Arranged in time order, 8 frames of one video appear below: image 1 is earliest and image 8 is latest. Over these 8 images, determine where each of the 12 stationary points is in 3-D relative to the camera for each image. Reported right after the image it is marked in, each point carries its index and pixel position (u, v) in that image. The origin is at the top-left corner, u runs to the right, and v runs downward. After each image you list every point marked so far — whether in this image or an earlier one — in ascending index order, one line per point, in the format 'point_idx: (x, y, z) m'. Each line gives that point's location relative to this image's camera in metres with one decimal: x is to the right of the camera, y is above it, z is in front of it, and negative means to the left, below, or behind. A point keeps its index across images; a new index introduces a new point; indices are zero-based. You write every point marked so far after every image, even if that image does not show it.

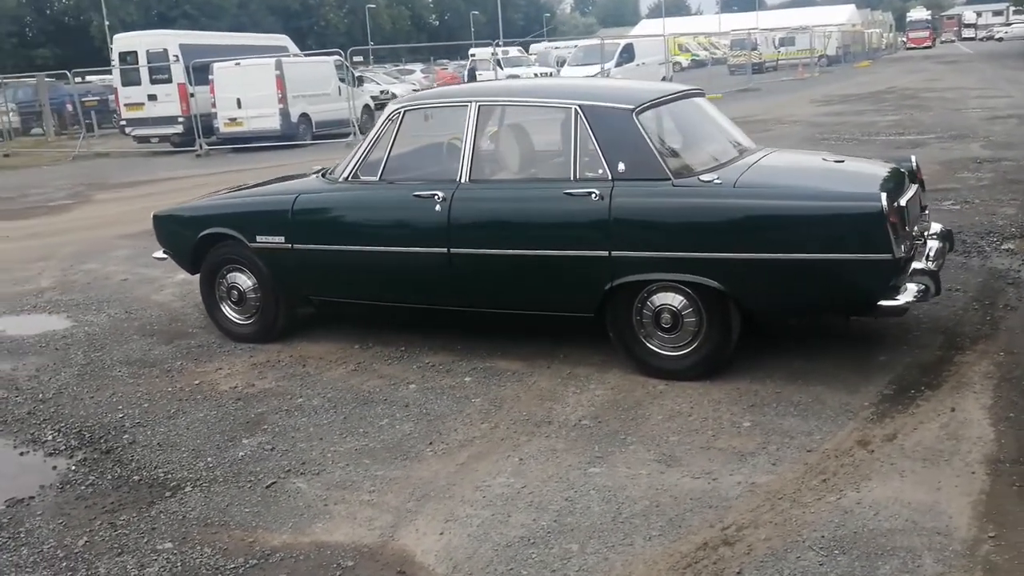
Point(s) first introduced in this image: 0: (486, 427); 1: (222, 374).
0: (-0.1, -0.7, +4.9) m
1: (-1.8, -0.5, +6.0) m
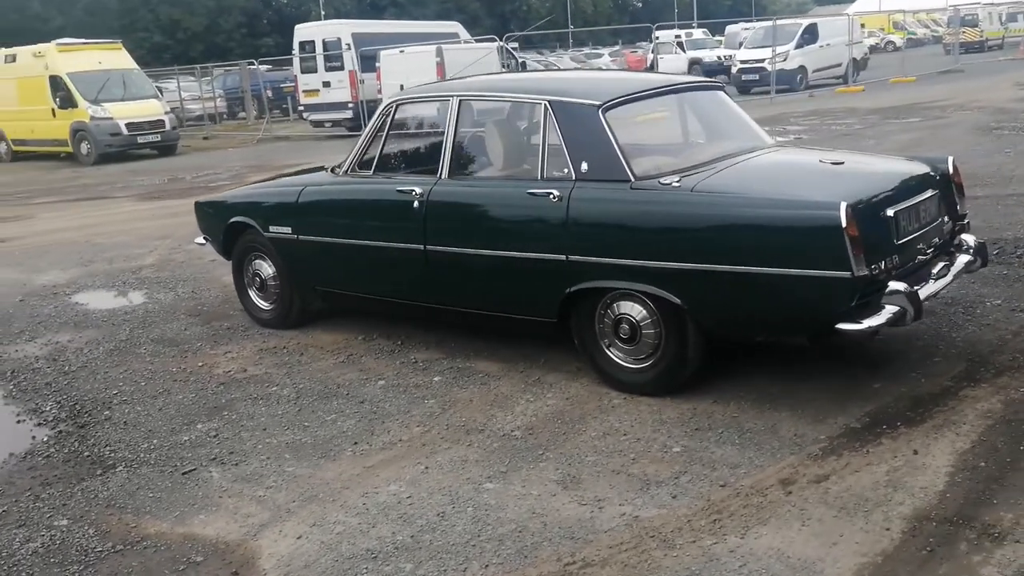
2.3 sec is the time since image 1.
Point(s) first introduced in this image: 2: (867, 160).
0: (-0.5, -0.7, +4.8) m
1: (-1.9, -0.4, +6.3) m
2: (+1.9, +0.7, +5.3) m
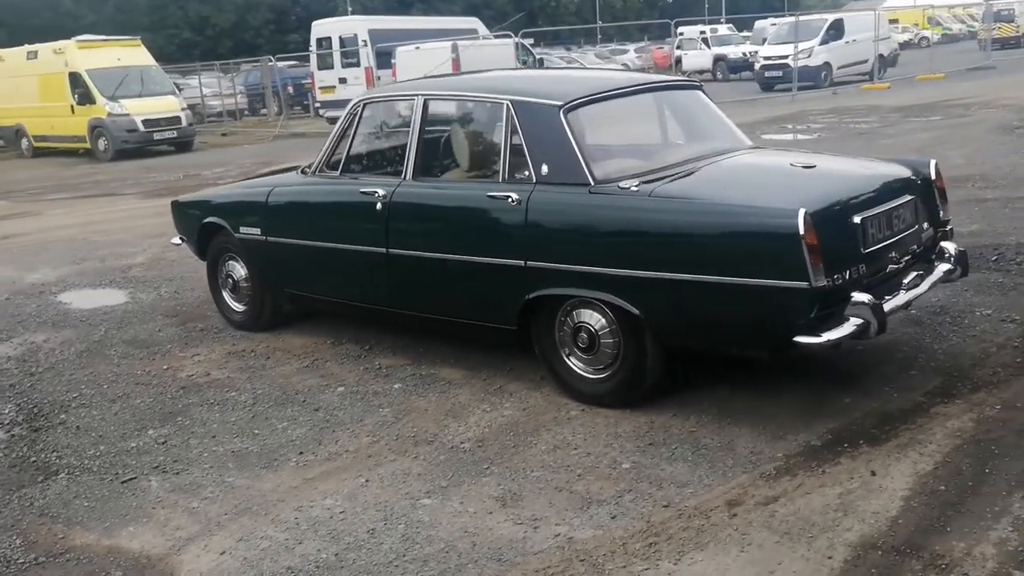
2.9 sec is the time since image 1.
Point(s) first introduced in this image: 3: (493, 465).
0: (-0.7, -0.7, +4.7) m
1: (-2.0, -0.5, +6.2) m
2: (+1.7, +0.6, +5.0) m
3: (-0.1, -0.8, +4.3) m
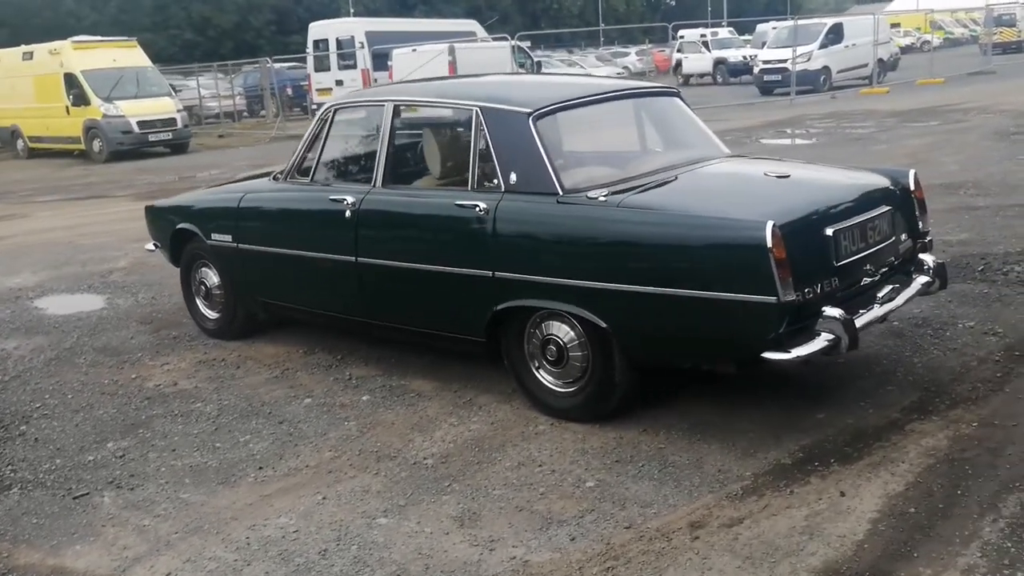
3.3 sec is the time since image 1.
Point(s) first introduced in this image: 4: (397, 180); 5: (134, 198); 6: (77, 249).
0: (-0.9, -0.8, +4.6) m
1: (-2.2, -0.5, +6.1) m
2: (+1.5, +0.6, +4.9) m
3: (-0.2, -0.8, +4.2) m
4: (-0.6, +0.6, +5.4) m
5: (-6.0, +1.4, +15.3) m
6: (-4.7, +0.4, +10.4) m
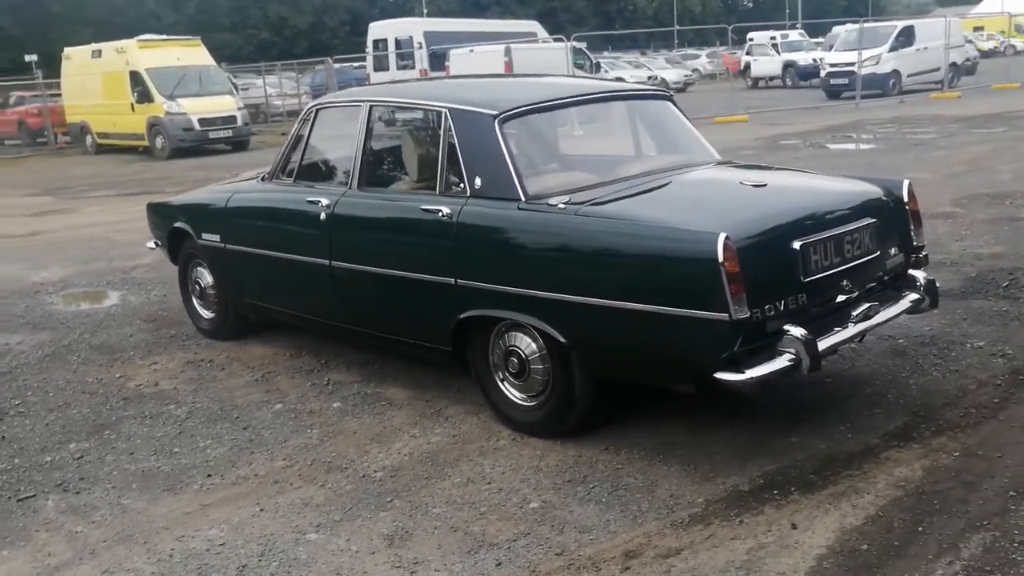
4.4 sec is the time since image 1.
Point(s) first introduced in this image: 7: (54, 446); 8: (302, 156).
0: (-1.1, -0.8, +4.5) m
1: (-2.3, -0.5, +6.1) m
2: (+1.4, +0.5, +4.6) m
3: (-0.5, -0.9, +4.0) m
4: (-0.8, +0.6, +5.3) m
5: (-5.3, +1.5, +15.6) m
6: (-4.4, +0.5, +10.6) m
7: (-2.3, -0.8, +4.9) m
8: (-1.2, +0.8, +5.8) m
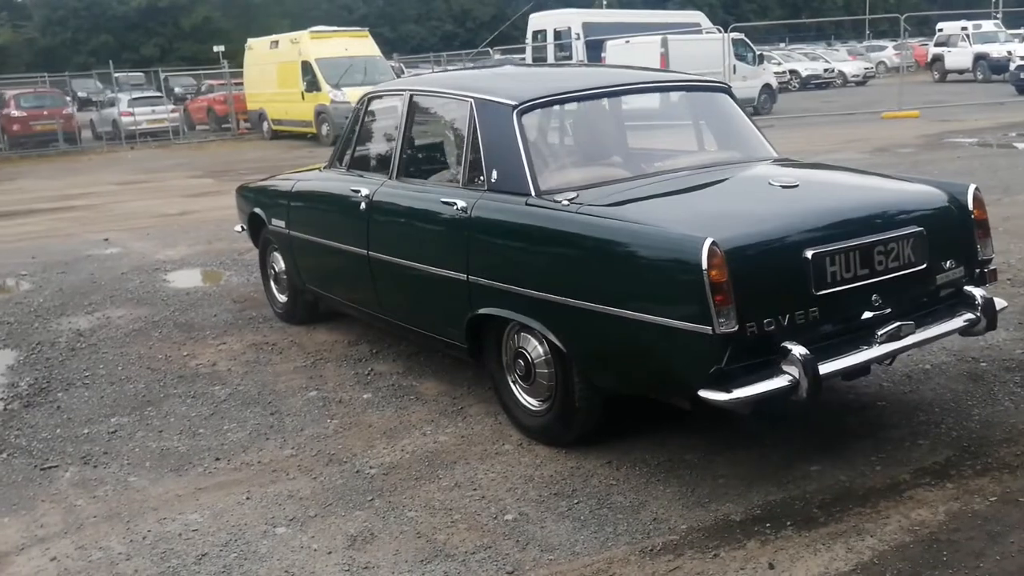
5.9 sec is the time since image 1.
0: (-1.0, -0.8, +4.5) m
1: (-1.9, -0.4, +6.3) m
2: (+1.5, +0.5, +4.2) m
3: (-0.5, -0.9, +3.9) m
4: (-0.5, +0.6, +5.2) m
5: (-3.1, +1.8, +16.2) m
6: (-3.1, +0.7, +11.1) m
7: (-2.2, -0.7, +5.1) m
8: (-0.9, +0.9, +5.8) m
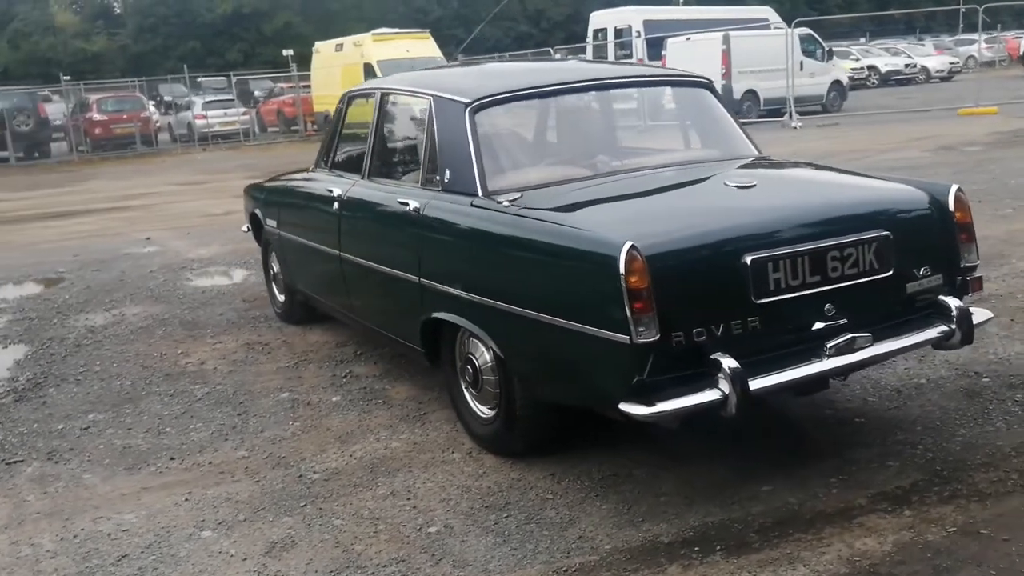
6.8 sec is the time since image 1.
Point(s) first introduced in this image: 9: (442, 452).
0: (-1.3, -0.8, +4.4) m
1: (-2.0, -0.4, +6.3) m
2: (+1.2, +0.4, +3.9) m
3: (-0.8, -0.9, +3.8) m
4: (-0.7, +0.6, +5.1) m
5: (-2.2, +1.8, +16.2) m
6: (-2.8, +0.7, +11.2) m
7: (-2.3, -0.7, +5.1) m
8: (-1.0, +0.8, +5.7) m
9: (-0.3, -0.7, +4.2) m
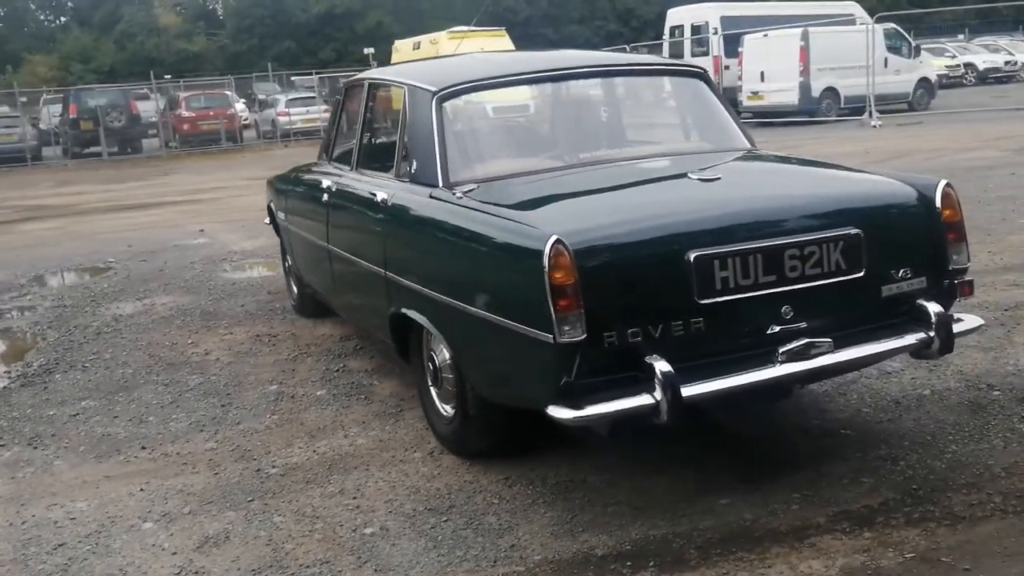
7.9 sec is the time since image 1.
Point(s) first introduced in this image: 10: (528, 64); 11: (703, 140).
0: (-1.4, -0.7, +4.4) m
1: (-1.9, -0.3, +6.3) m
2: (+1.1, +0.4, +3.6) m
3: (-1.0, -0.8, +3.8) m
4: (-0.7, +0.6, +5.0) m
5: (-1.2, +1.9, +16.2) m
6: (-2.2, +0.8, +11.3) m
7: (-2.4, -0.6, +5.2) m
8: (-1.0, +0.9, +5.6) m
9: (-0.5, -0.7, +4.1) m
10: (+0.2, +1.0, +4.5) m
11: (+0.9, +0.7, +4.4) m
